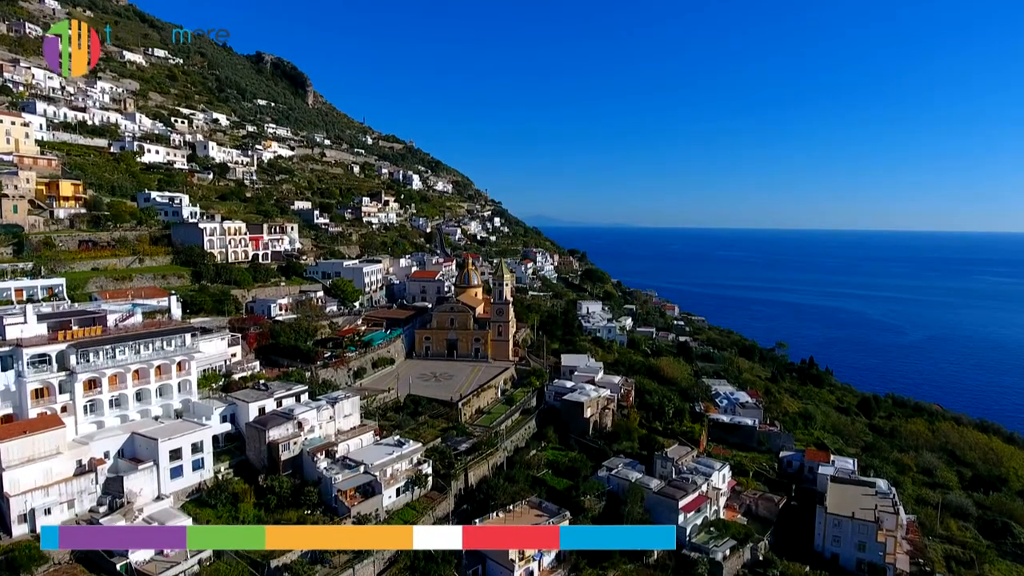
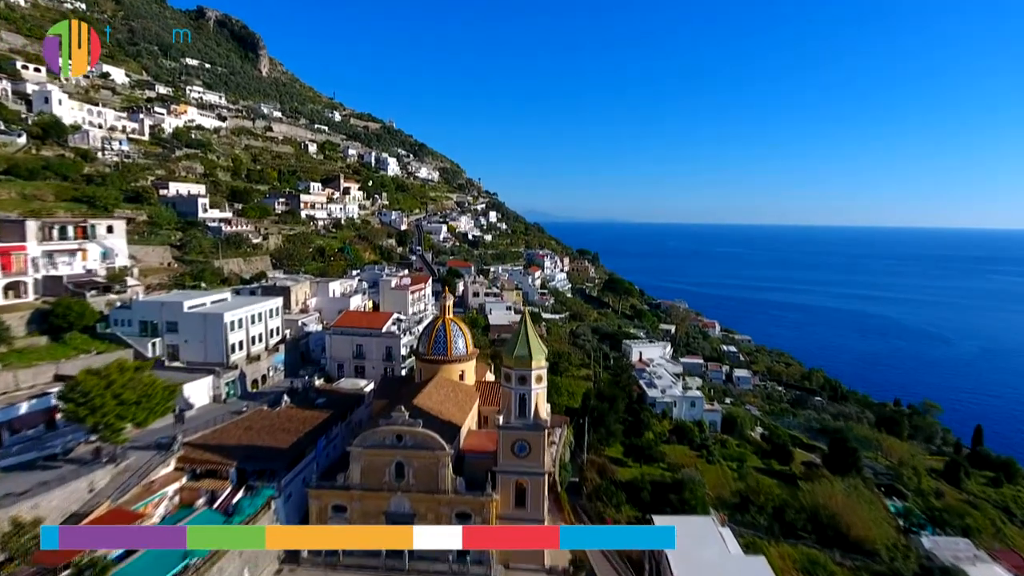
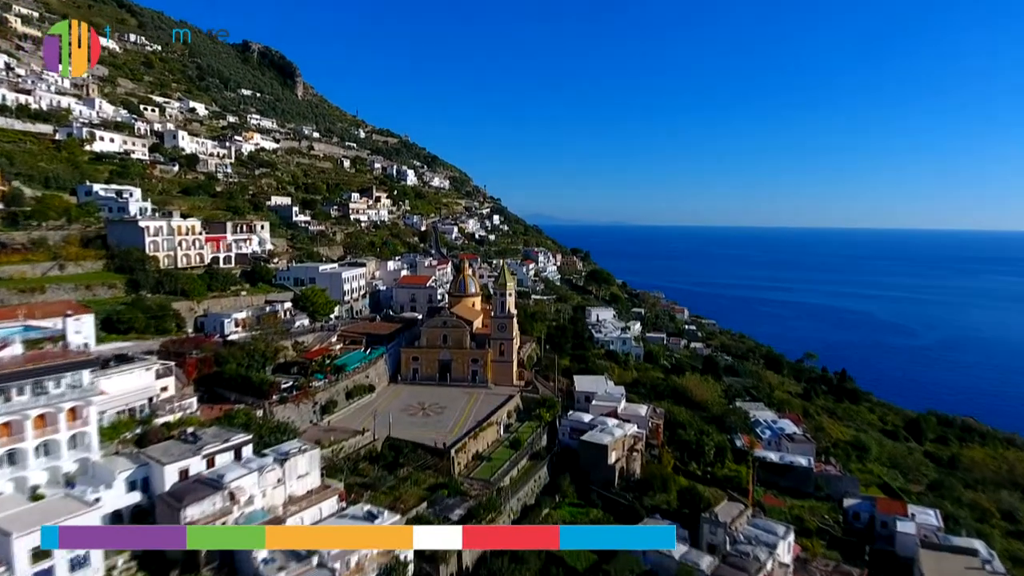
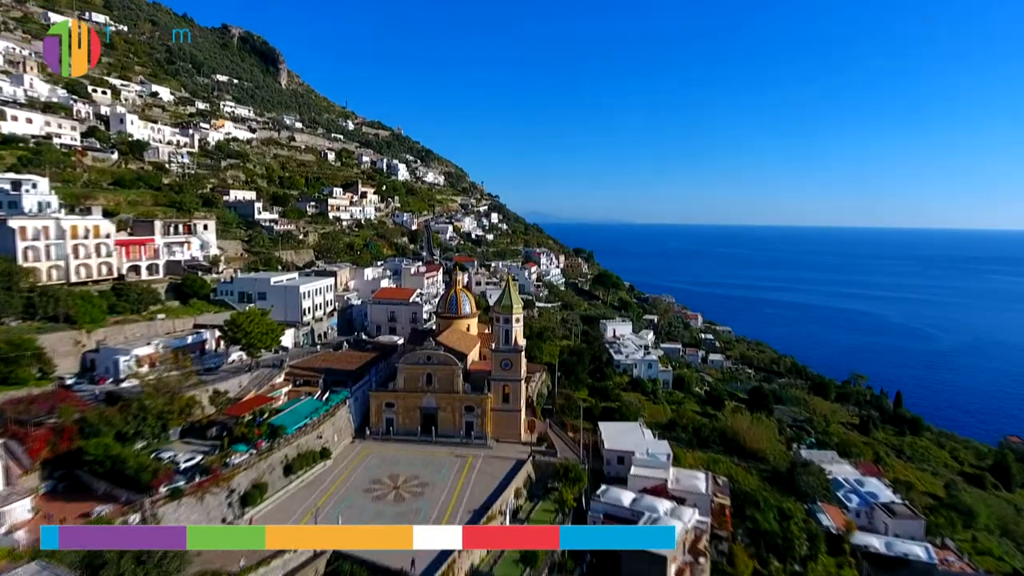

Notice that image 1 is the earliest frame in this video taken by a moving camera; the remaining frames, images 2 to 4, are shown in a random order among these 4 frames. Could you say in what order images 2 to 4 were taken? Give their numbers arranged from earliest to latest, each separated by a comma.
3, 4, 2
